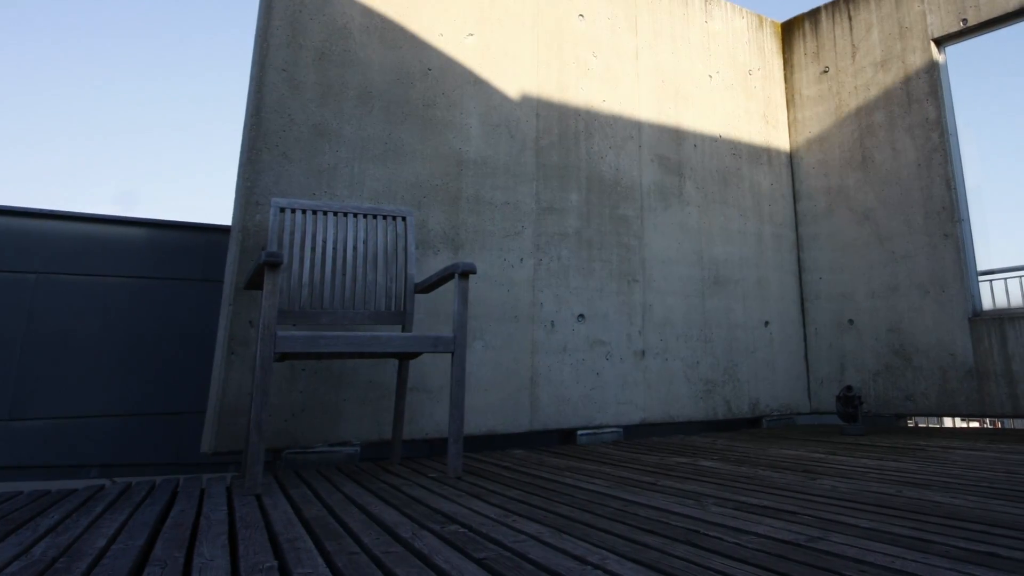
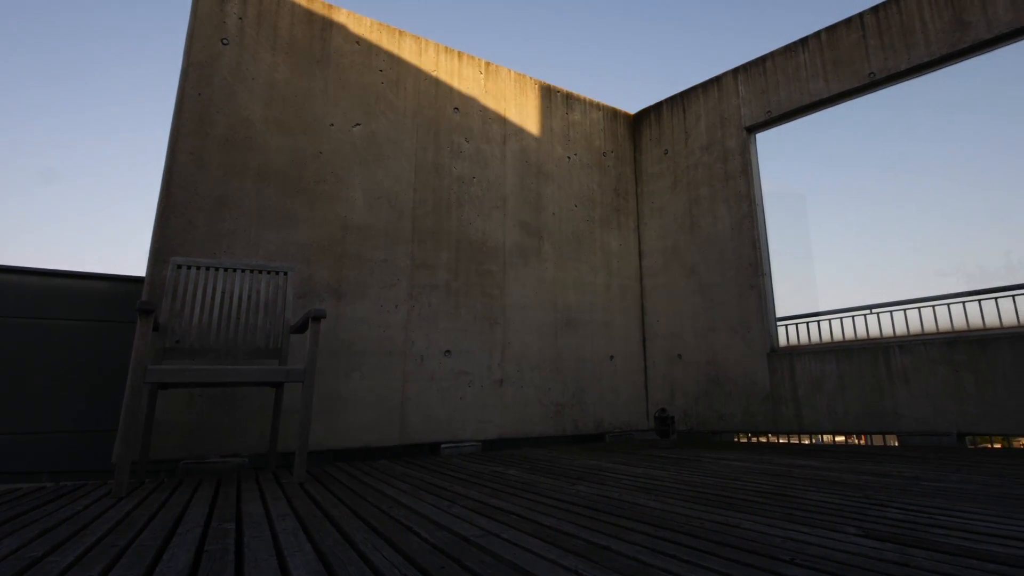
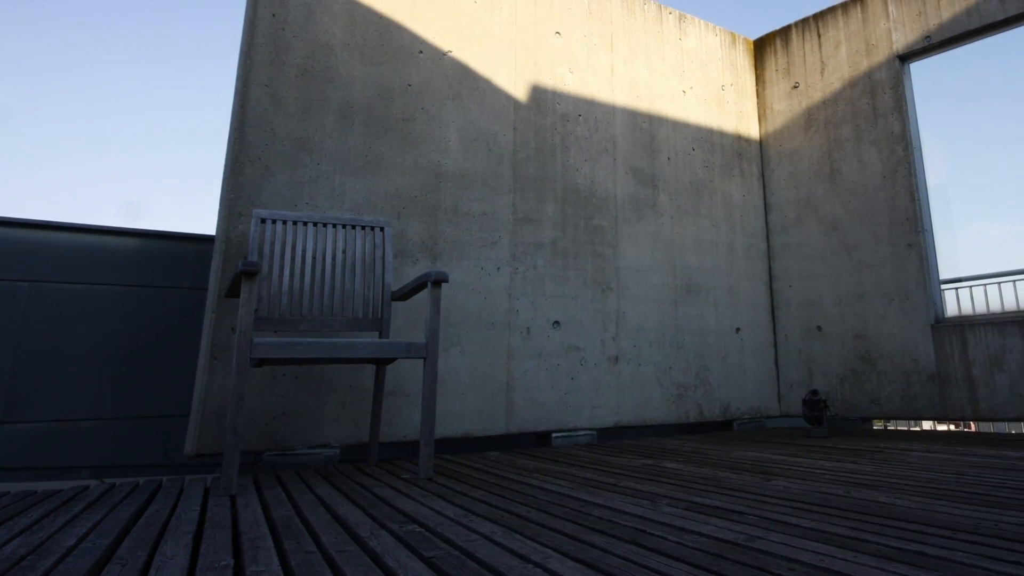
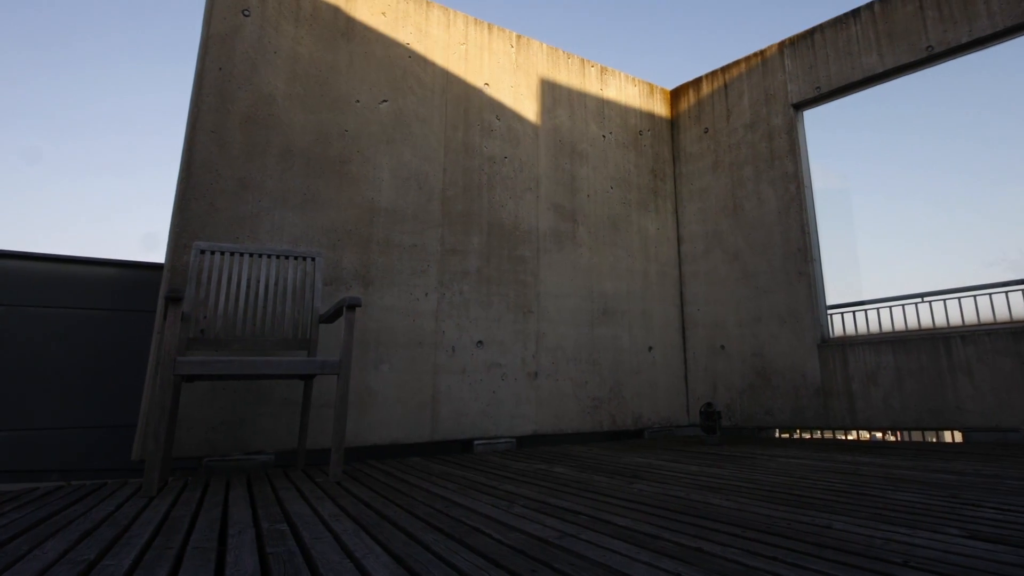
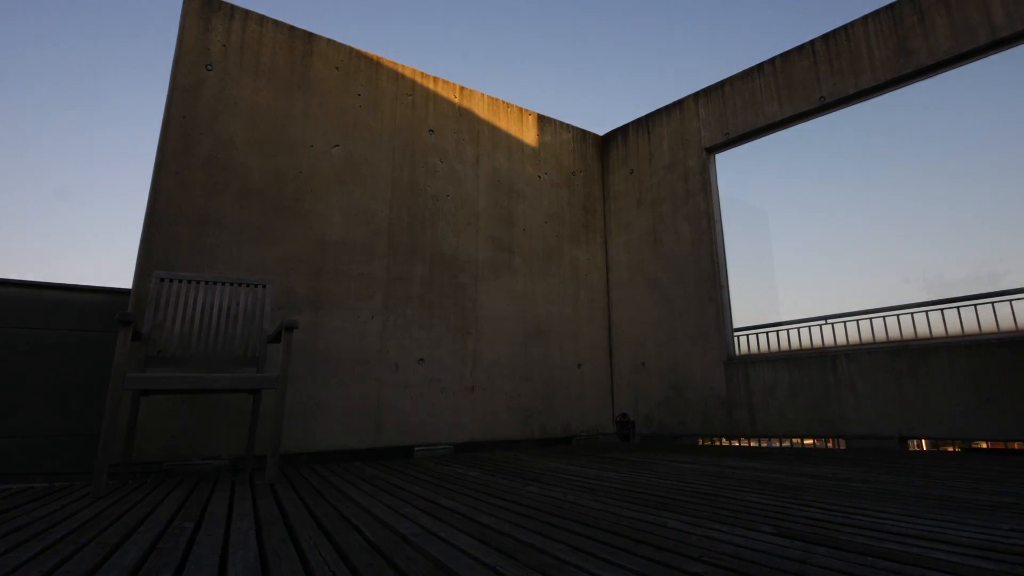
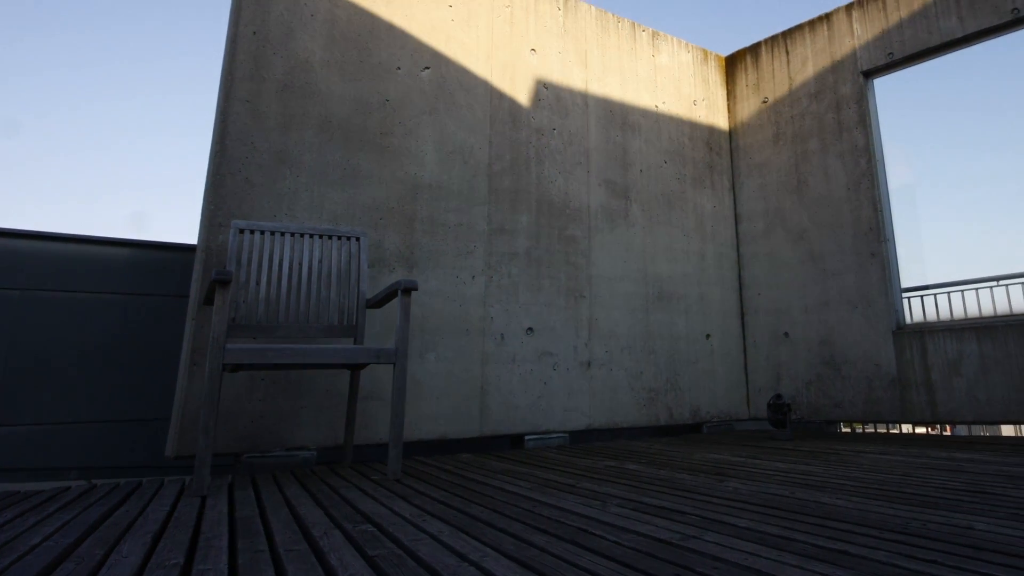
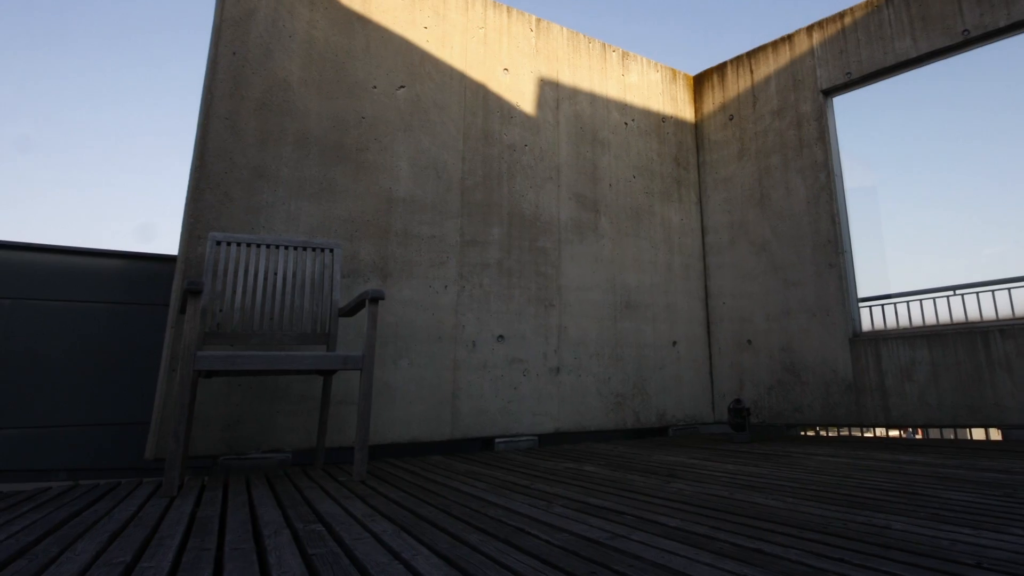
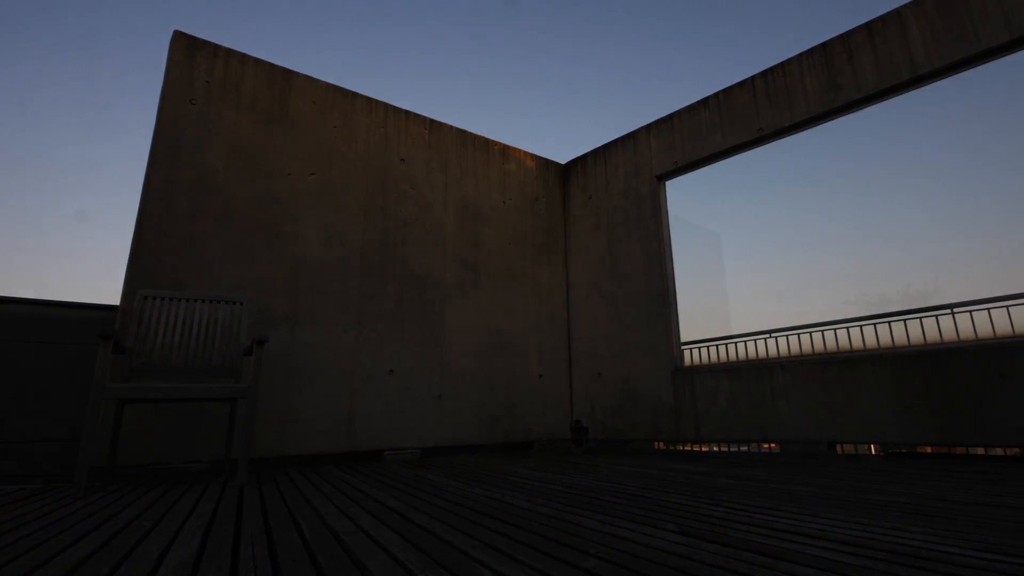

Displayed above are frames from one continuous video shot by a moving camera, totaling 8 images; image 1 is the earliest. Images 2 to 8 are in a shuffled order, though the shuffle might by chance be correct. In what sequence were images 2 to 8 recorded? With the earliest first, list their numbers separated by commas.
3, 6, 7, 4, 2, 5, 8
